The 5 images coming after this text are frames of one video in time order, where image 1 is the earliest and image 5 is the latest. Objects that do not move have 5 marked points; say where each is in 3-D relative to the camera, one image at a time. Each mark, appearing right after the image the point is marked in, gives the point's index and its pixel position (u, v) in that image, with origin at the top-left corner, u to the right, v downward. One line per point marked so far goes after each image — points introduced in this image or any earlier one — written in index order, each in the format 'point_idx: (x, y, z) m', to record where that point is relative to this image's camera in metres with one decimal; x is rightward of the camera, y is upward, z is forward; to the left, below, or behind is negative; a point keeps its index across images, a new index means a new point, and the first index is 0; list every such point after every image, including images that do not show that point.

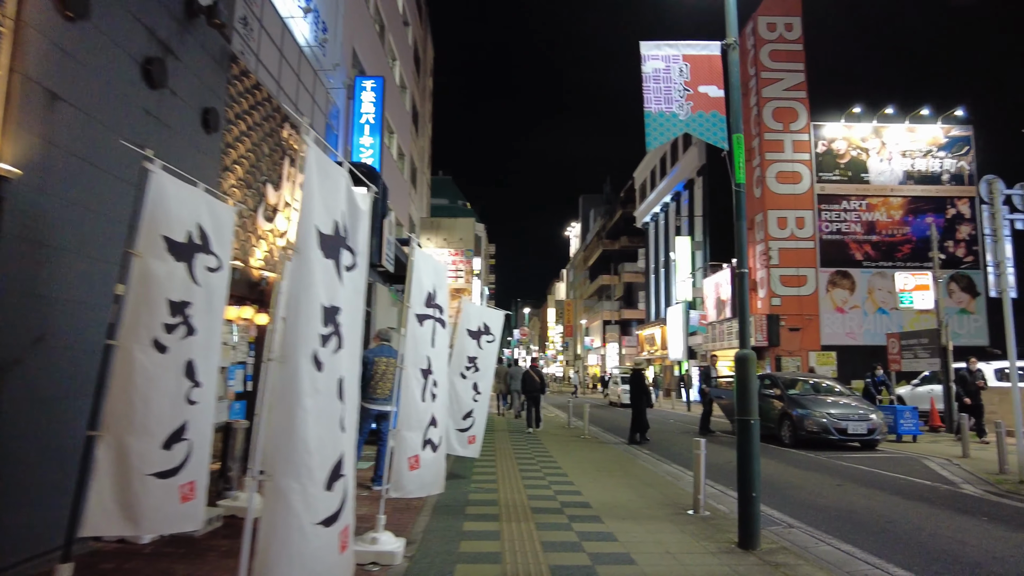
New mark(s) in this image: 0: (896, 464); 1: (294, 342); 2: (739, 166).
0: (+6.6, -3.0, +11.2) m
1: (-1.0, -0.2, +2.8) m
2: (+2.0, +1.1, +5.9) m
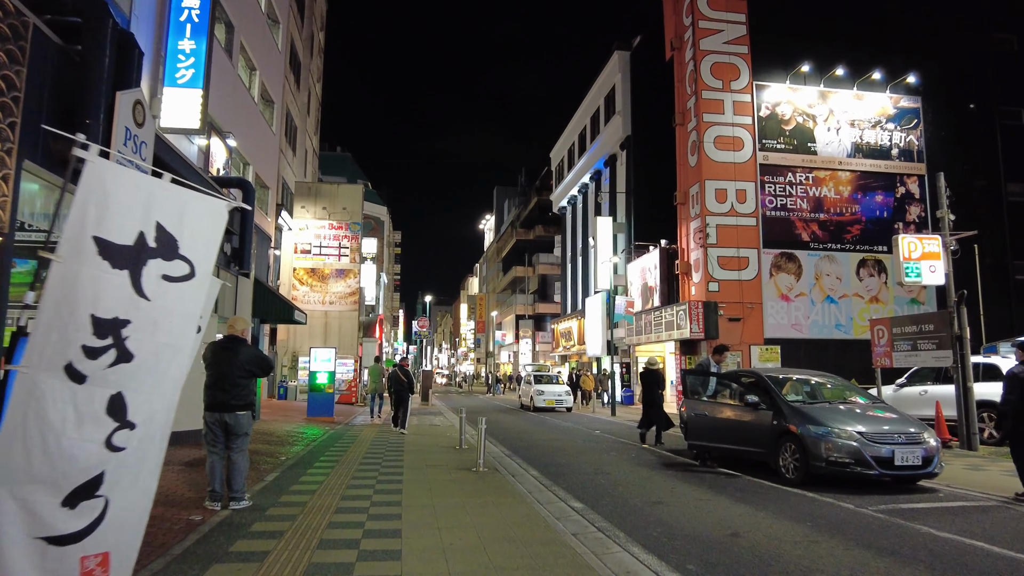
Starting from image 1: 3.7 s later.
0: (+4.9, -2.3, +6.5) m
1: (-1.5, +0.5, -2.8) m
2: (+1.1, +1.8, +0.7) m
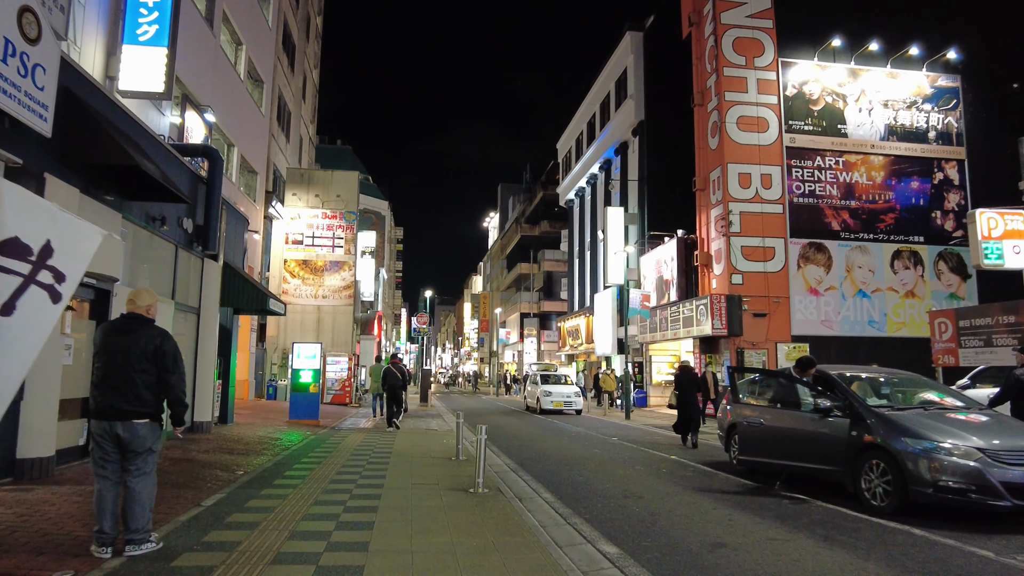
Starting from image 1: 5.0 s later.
0: (+4.9, -2.1, +4.6) m
1: (-1.5, +0.8, -4.7) m
2: (+1.1, +2.1, -1.3) m
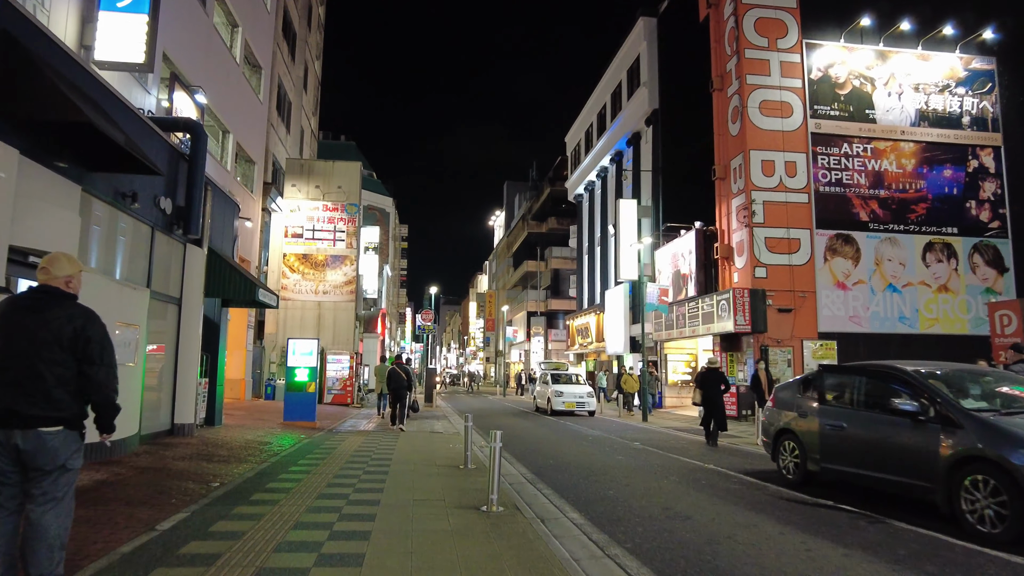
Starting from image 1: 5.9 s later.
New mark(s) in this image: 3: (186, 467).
0: (+5.1, -1.9, +3.3) m
1: (-1.4, +1.0, -5.9) m
2: (+1.3, +2.3, -2.5) m
3: (-4.3, -2.3, +8.6) m
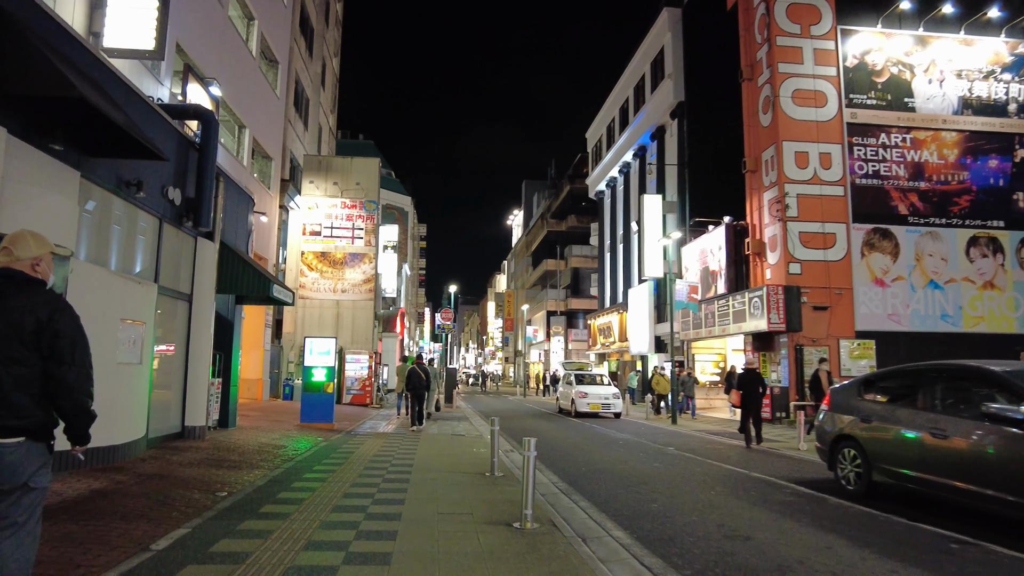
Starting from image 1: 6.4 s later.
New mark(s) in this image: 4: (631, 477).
0: (+5.3, -1.8, +2.5) m
1: (-1.4, +1.1, -6.5) m
2: (+1.3, +2.4, -3.2) m
3: (-3.9, -2.3, +8.0) m
4: (+1.5, -2.5, +8.5) m
